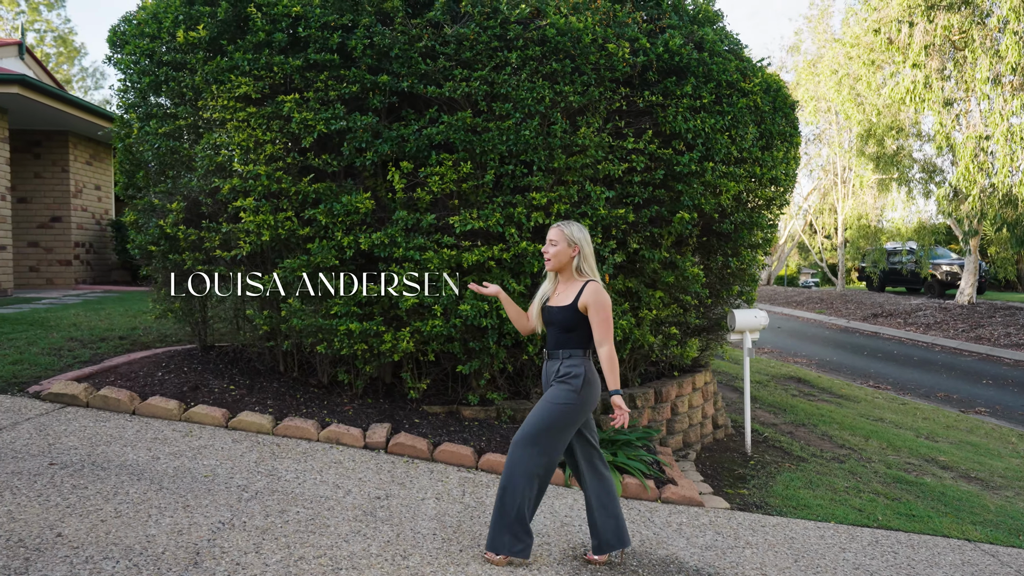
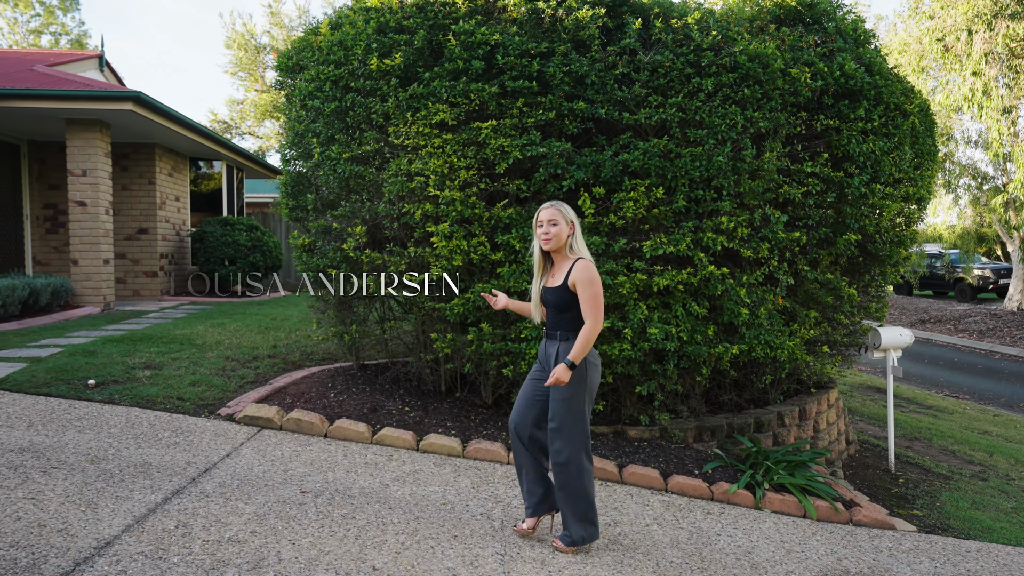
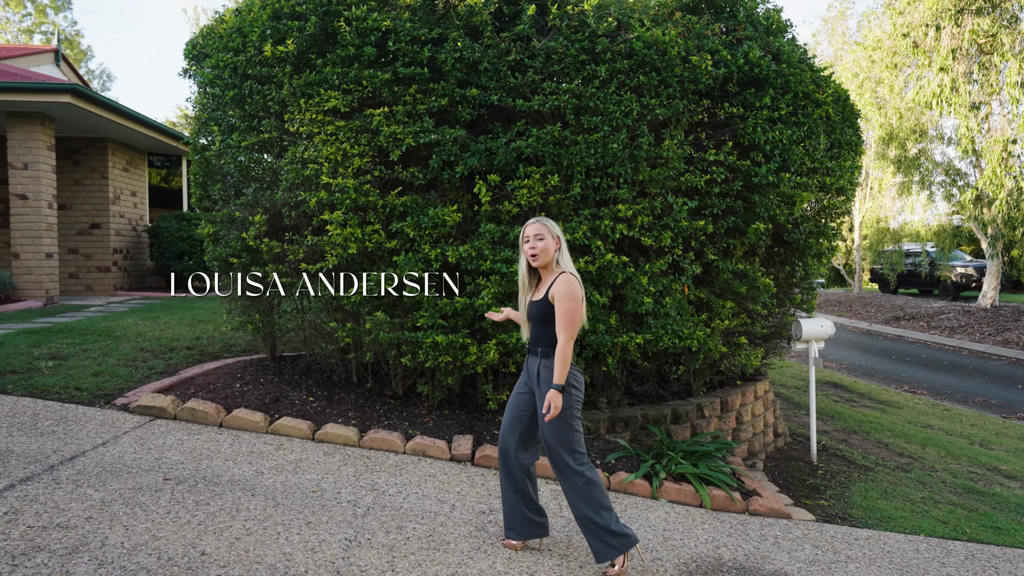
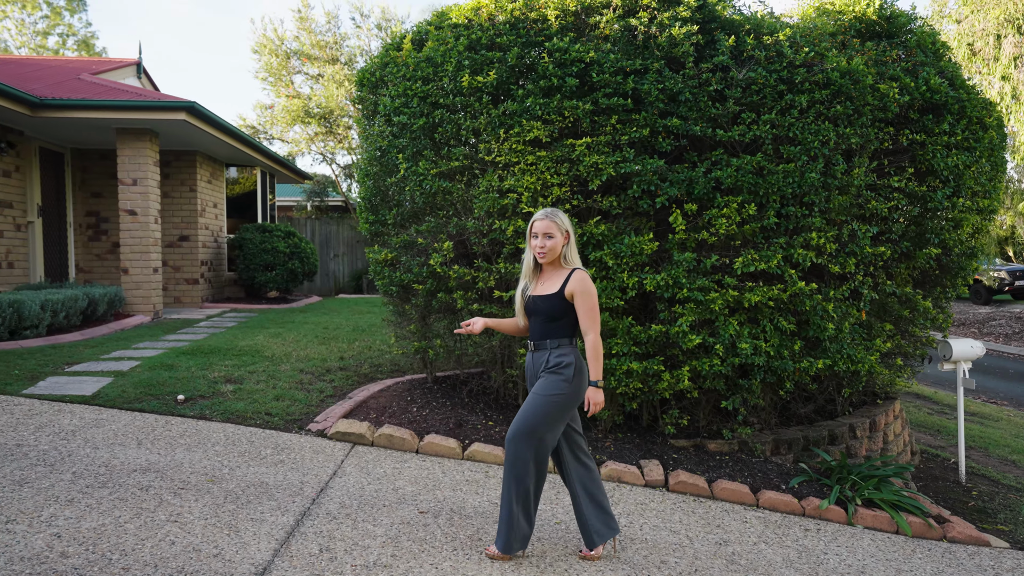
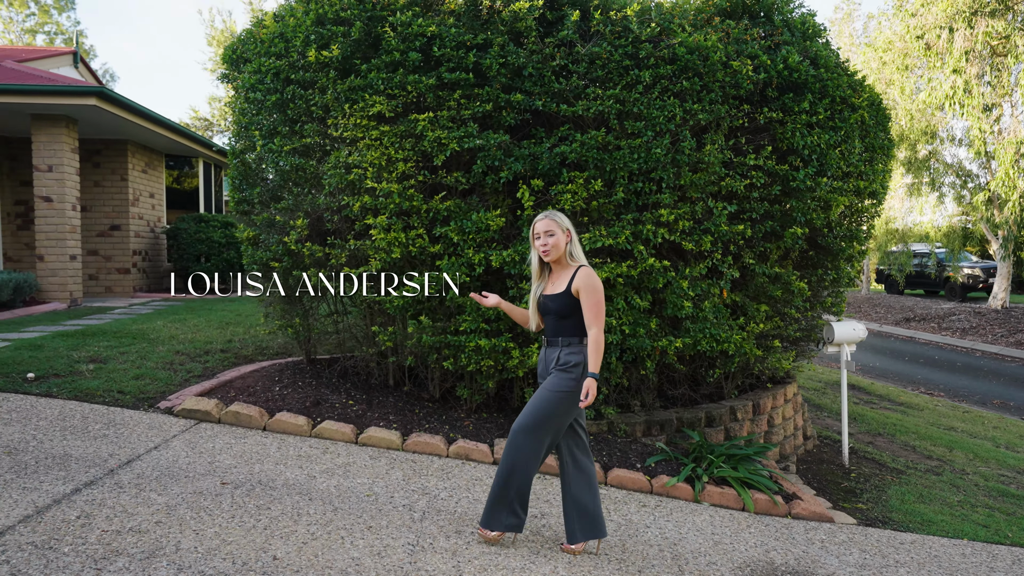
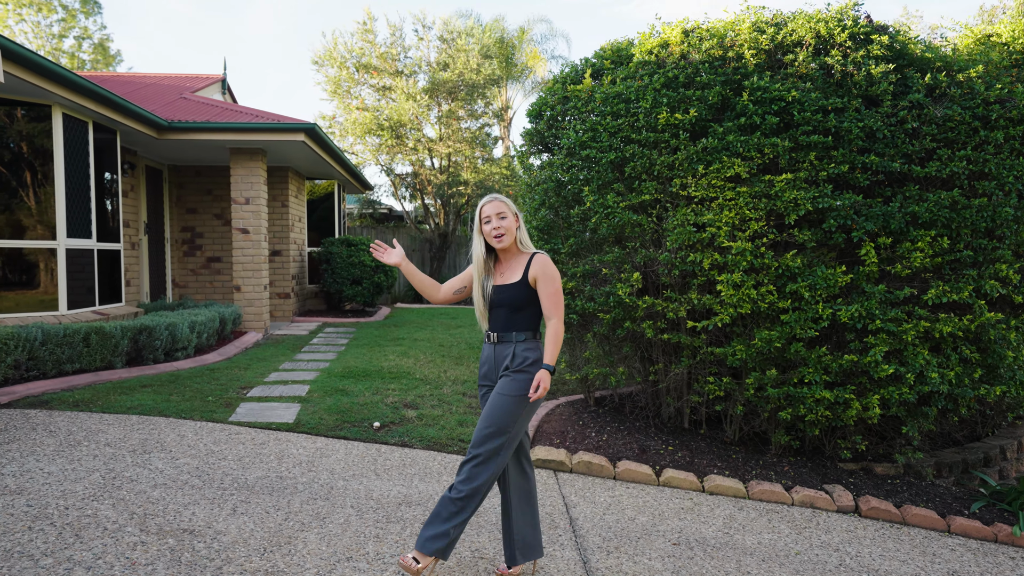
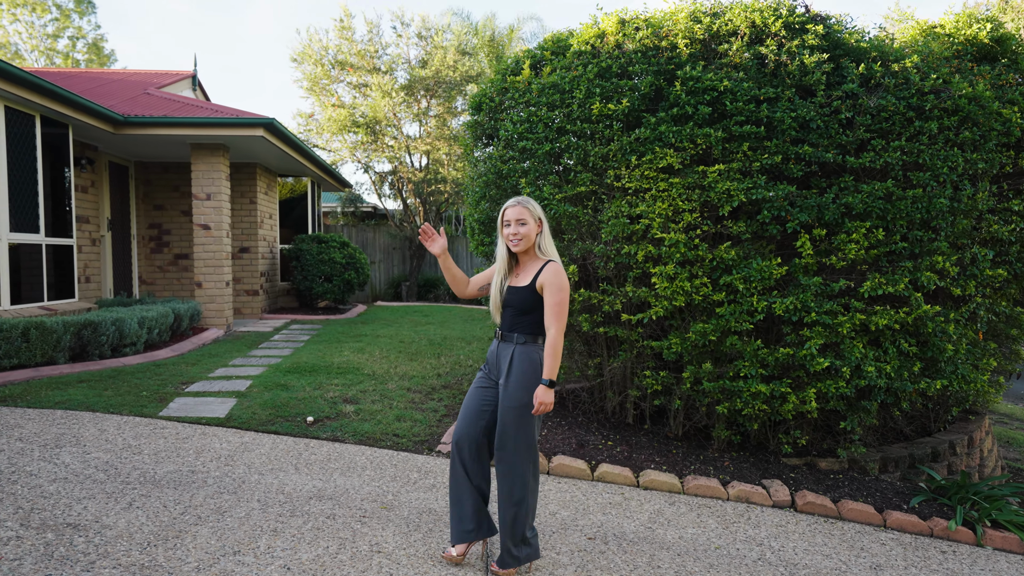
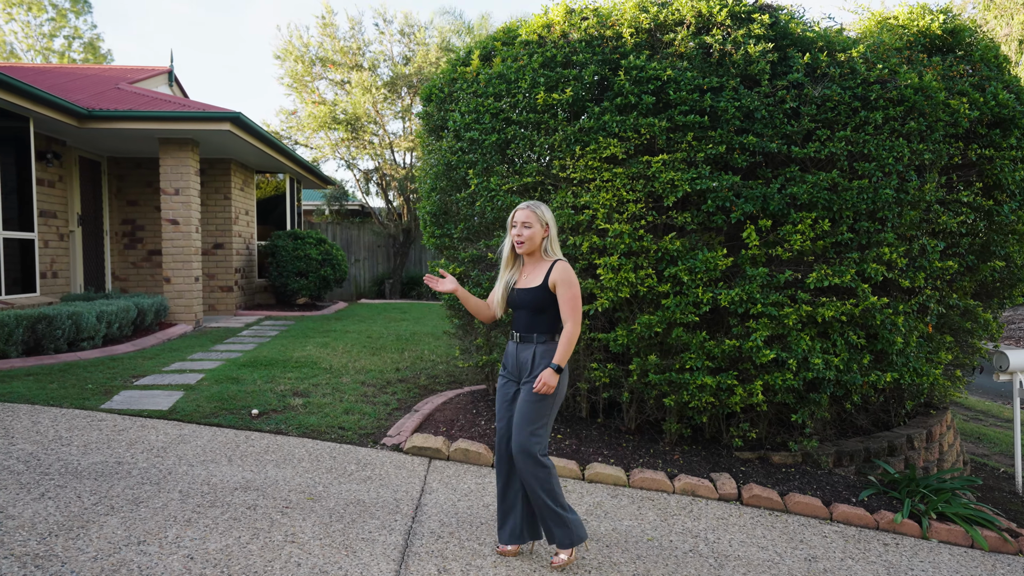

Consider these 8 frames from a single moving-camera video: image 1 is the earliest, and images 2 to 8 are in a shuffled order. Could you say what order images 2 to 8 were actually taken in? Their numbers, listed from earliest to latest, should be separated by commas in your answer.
3, 5, 2, 4, 8, 7, 6
